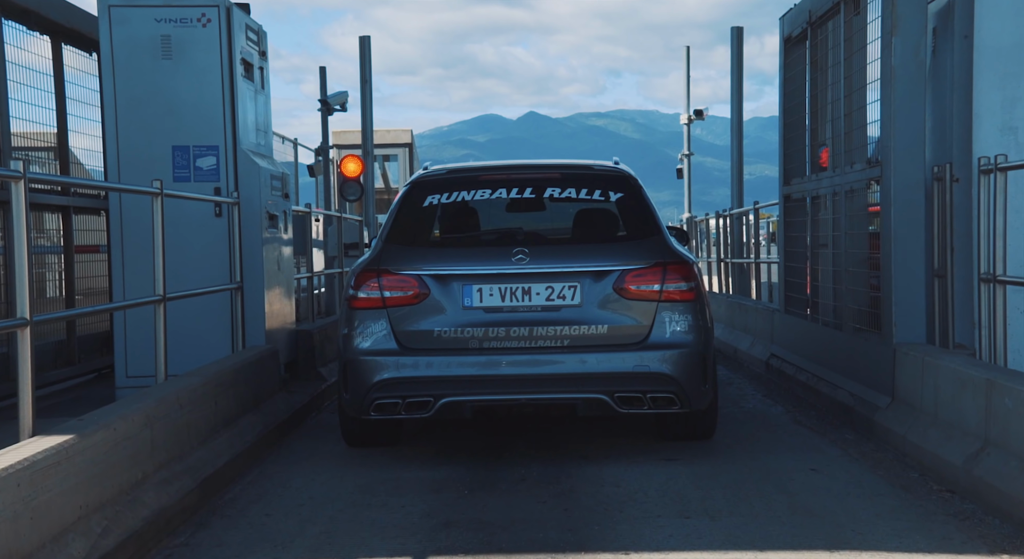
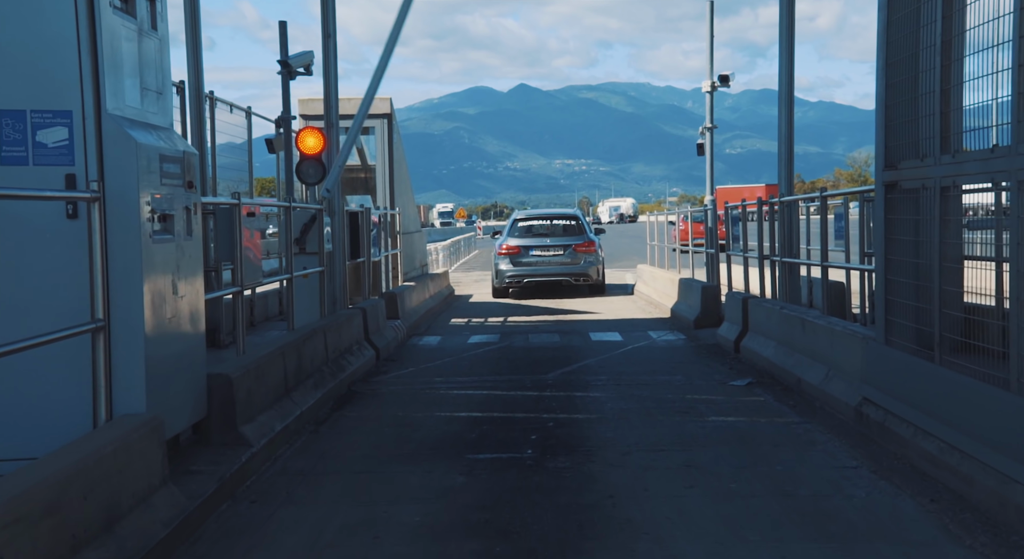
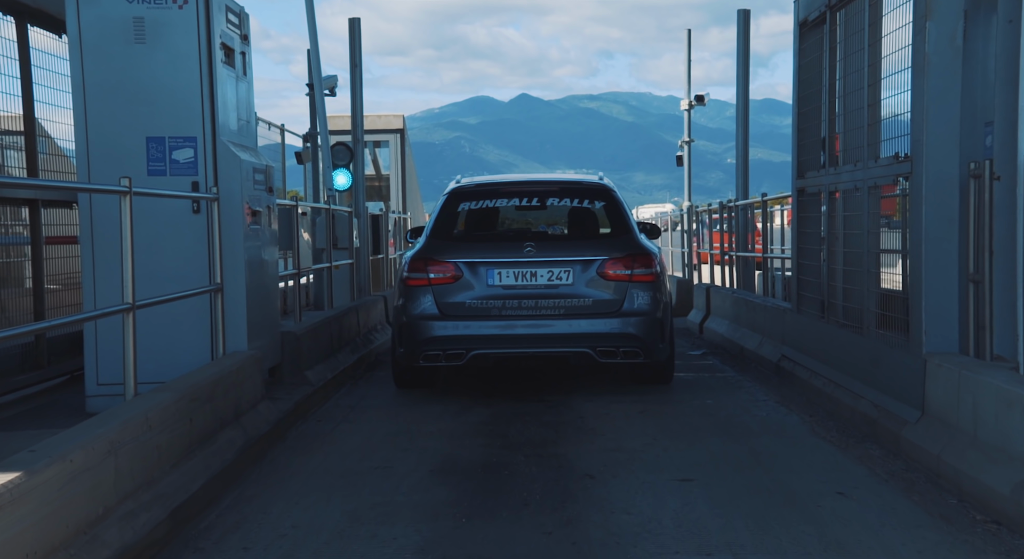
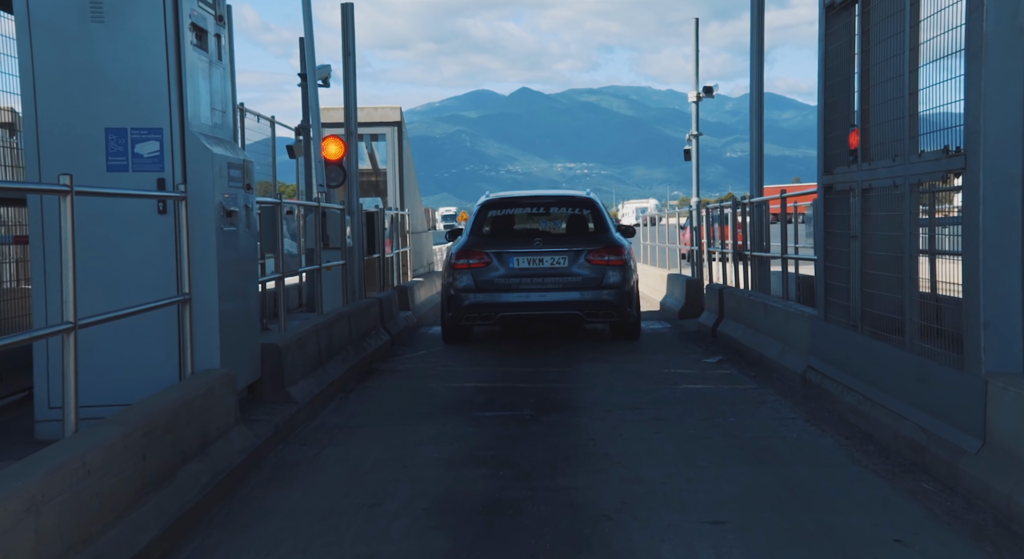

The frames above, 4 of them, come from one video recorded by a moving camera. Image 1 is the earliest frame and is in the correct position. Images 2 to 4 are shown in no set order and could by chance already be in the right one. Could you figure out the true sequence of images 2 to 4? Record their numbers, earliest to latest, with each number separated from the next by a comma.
3, 4, 2
